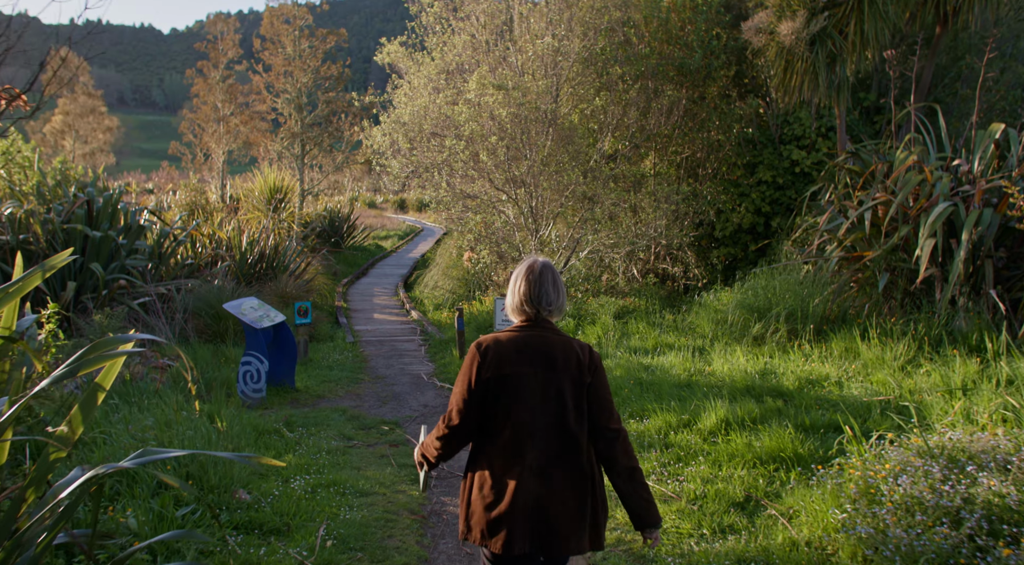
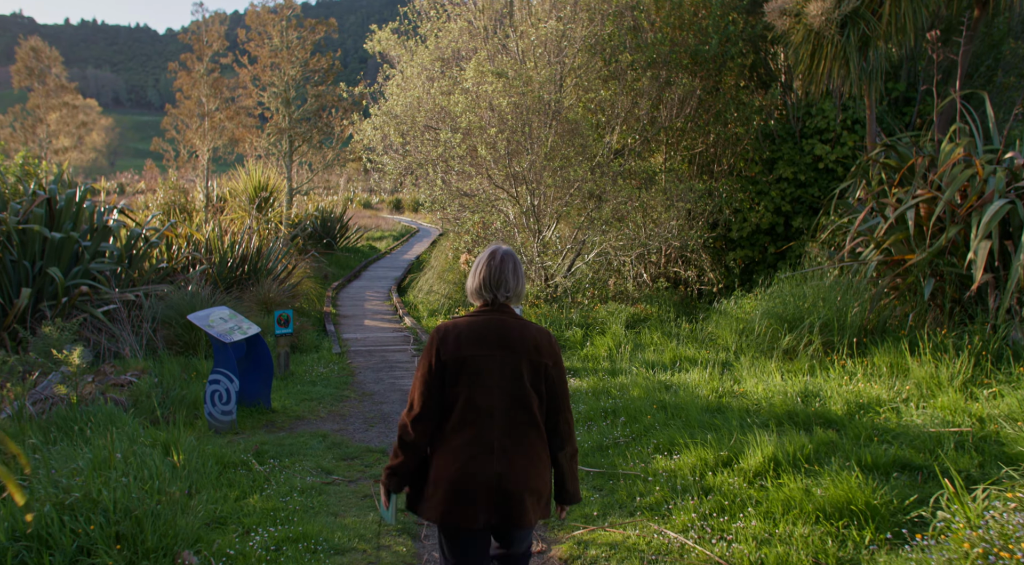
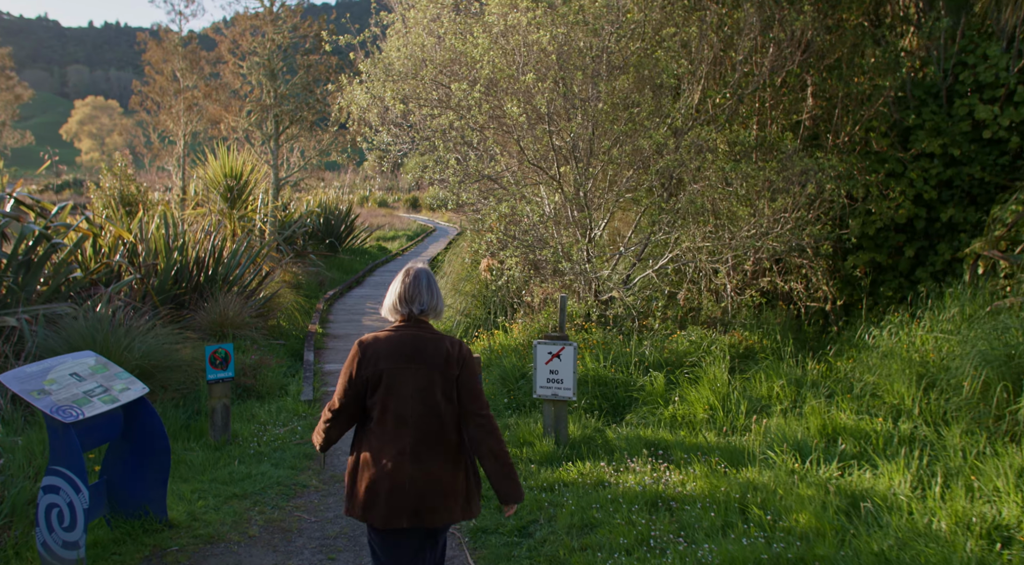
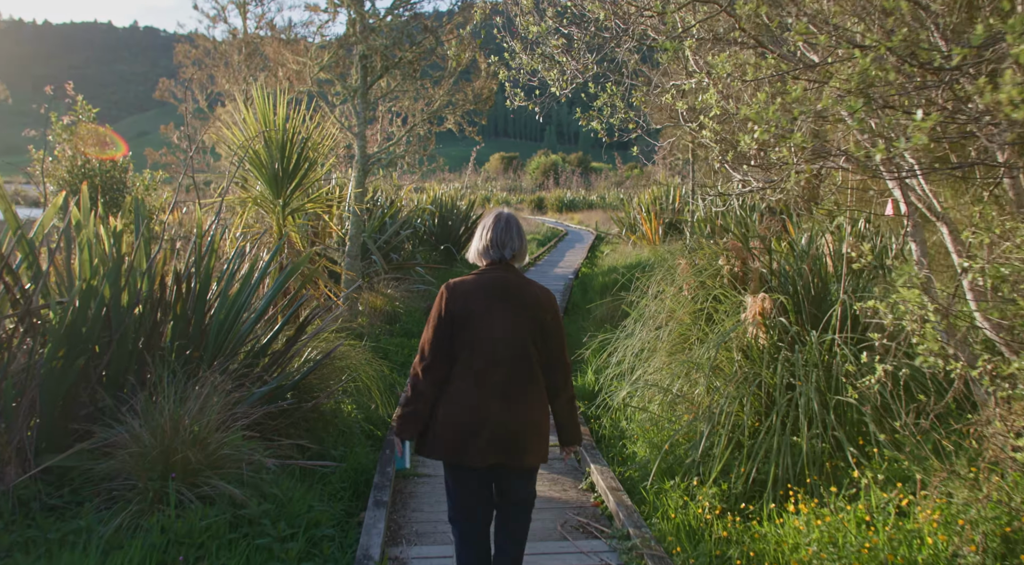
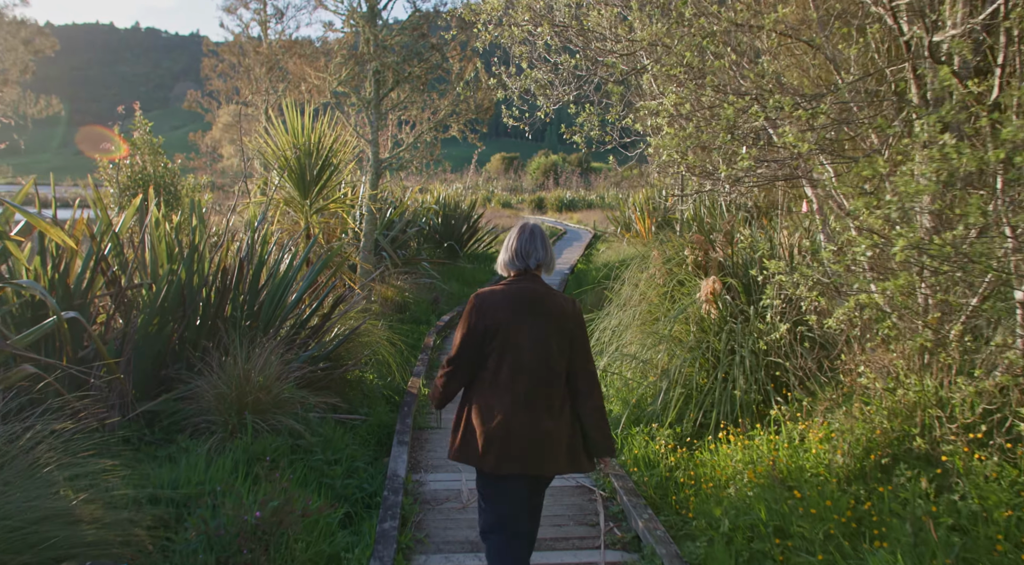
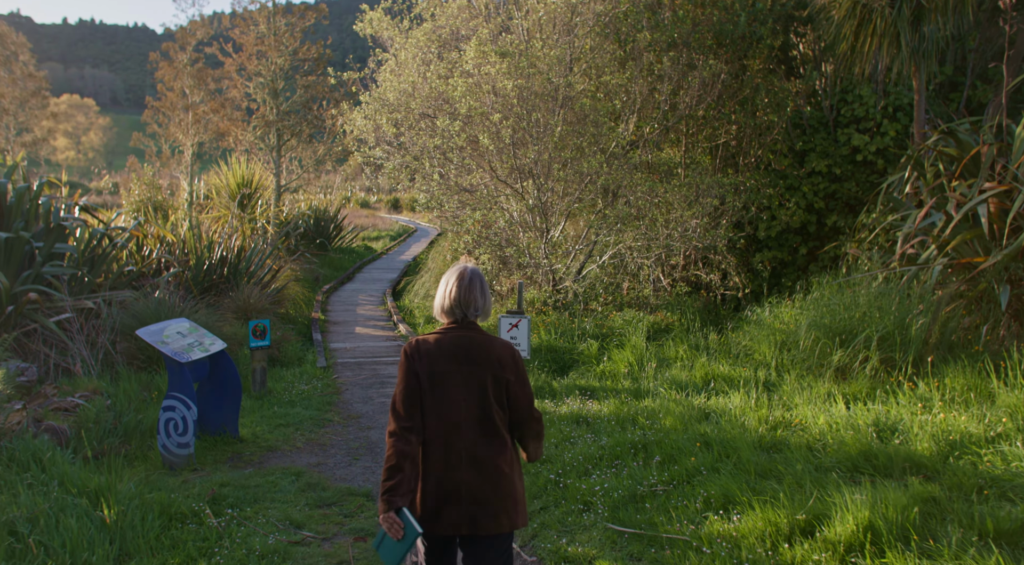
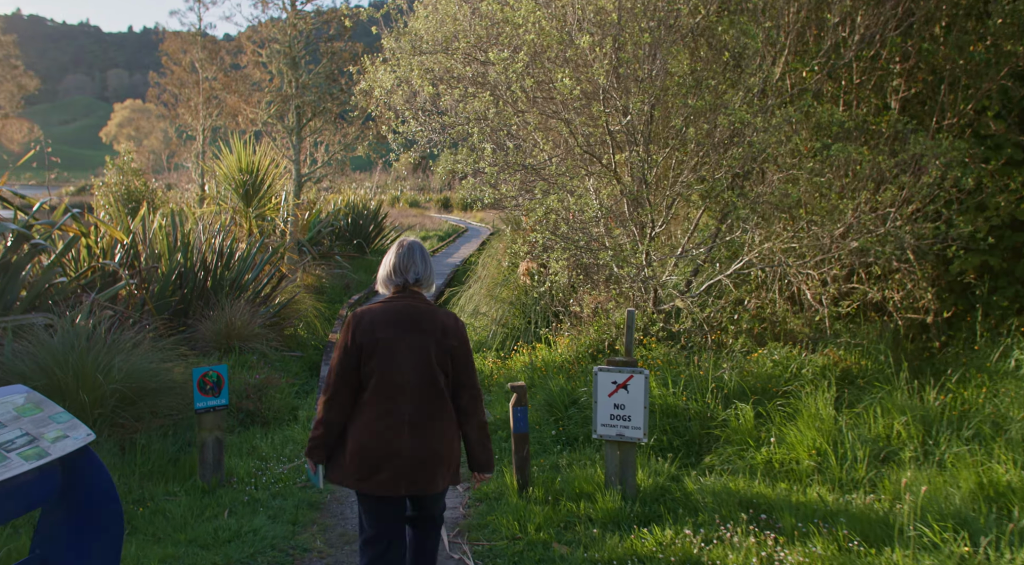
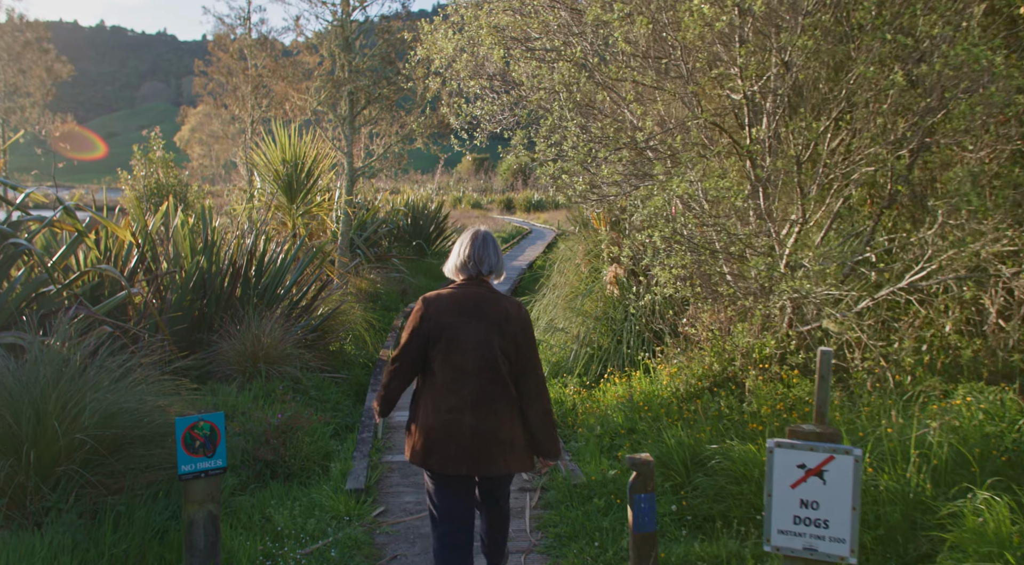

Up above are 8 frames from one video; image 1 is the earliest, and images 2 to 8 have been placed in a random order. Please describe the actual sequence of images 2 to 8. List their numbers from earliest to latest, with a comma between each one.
2, 6, 3, 7, 8, 5, 4
